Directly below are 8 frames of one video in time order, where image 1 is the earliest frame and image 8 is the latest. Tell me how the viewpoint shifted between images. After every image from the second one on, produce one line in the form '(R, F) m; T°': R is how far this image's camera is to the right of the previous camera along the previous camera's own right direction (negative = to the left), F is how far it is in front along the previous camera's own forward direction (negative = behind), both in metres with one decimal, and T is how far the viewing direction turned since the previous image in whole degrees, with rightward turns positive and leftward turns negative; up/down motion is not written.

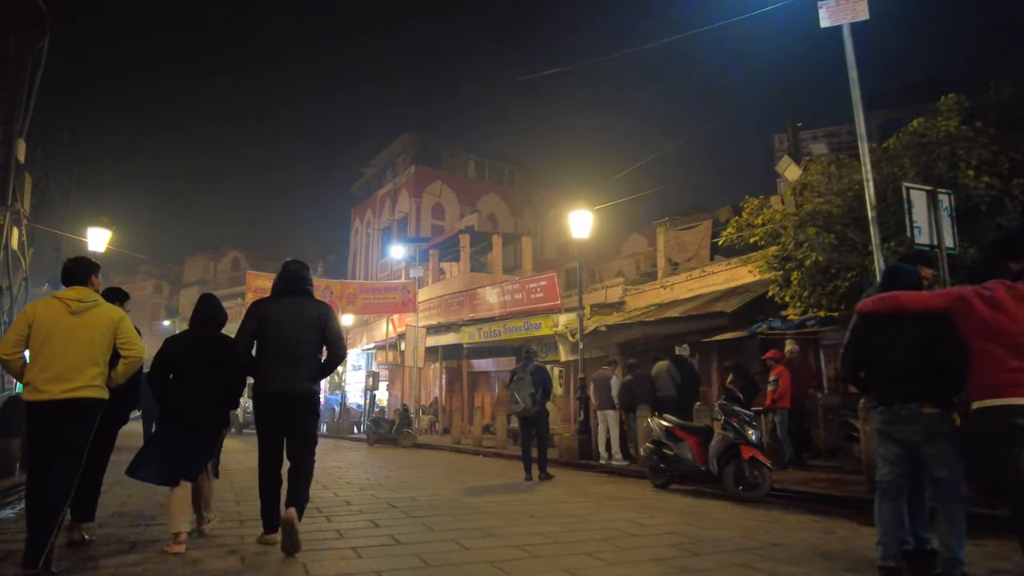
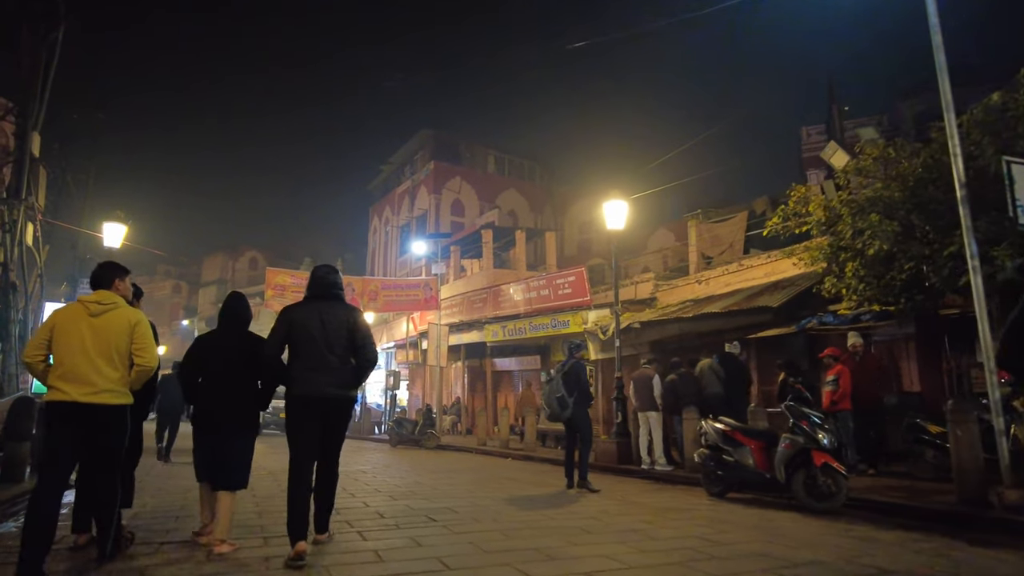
(-0.3, +0.6) m; -1°
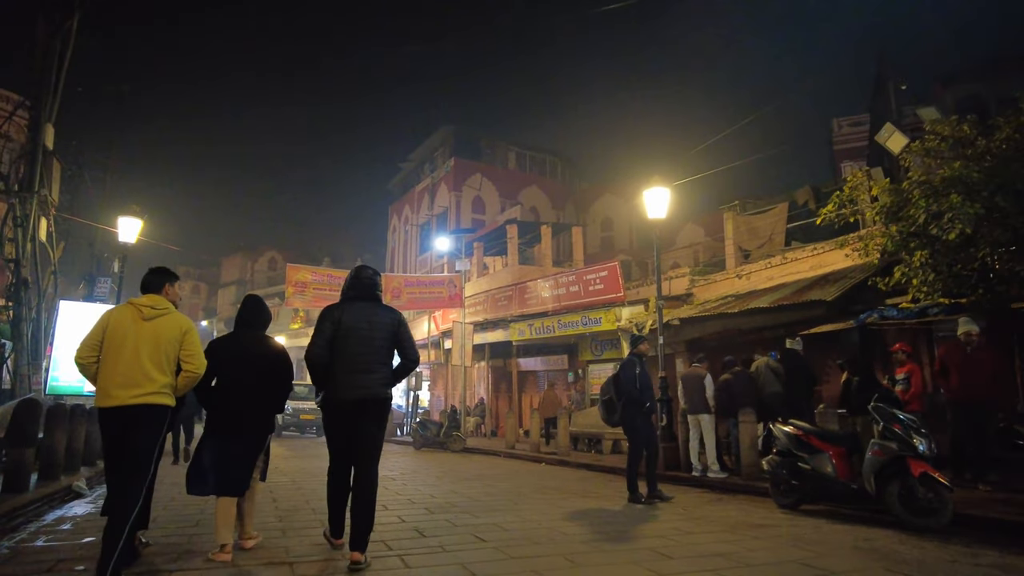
(-0.3, +0.7) m; -1°
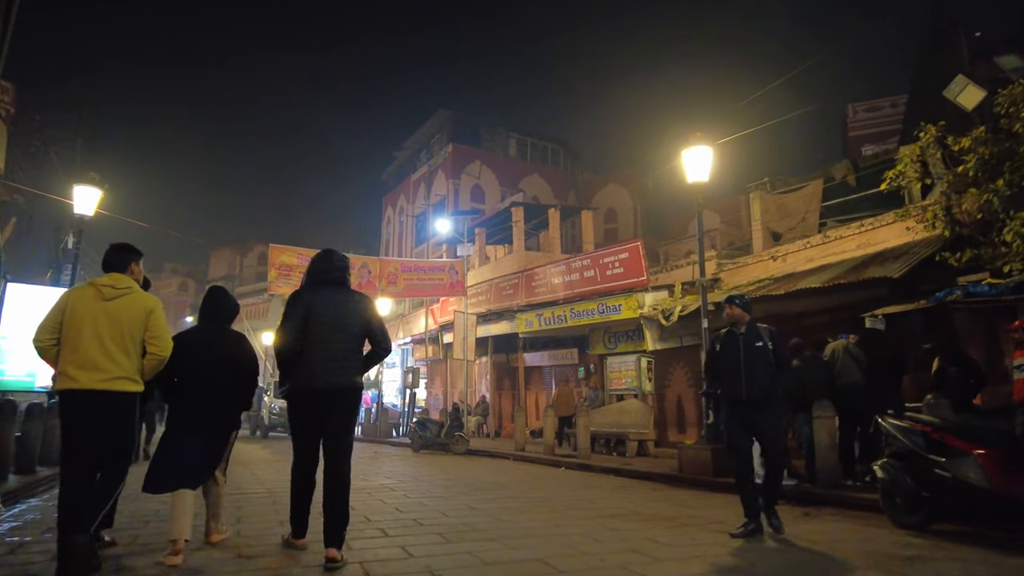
(-0.4, +1.6) m; +1°
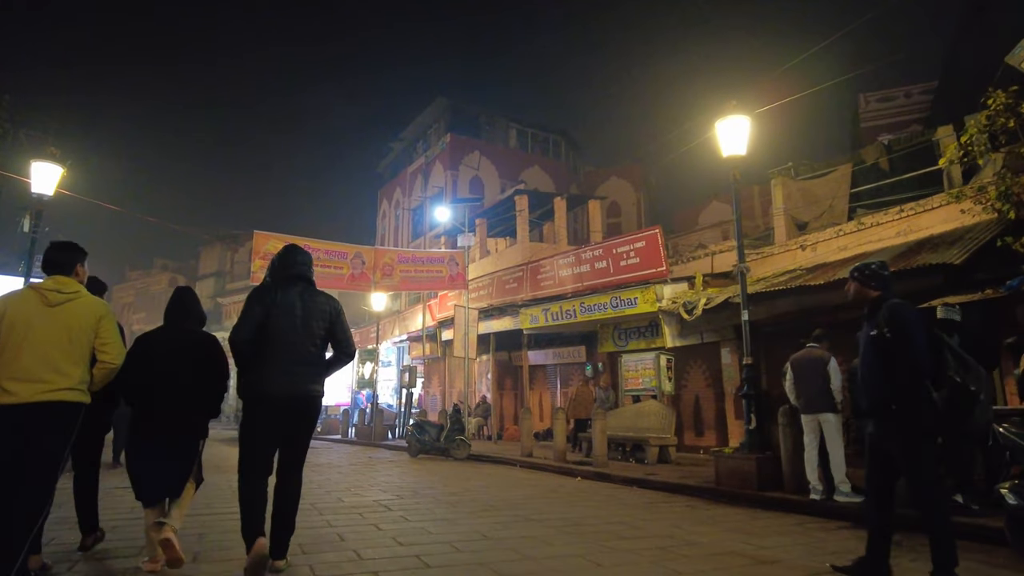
(-0.2, +1.2) m; 0°
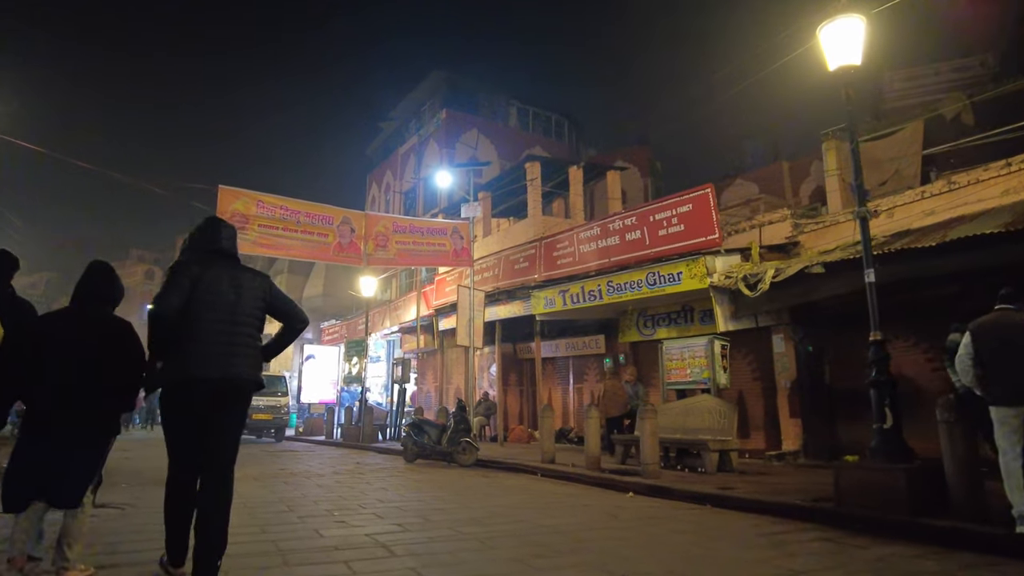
(-0.5, +2.3) m; +1°
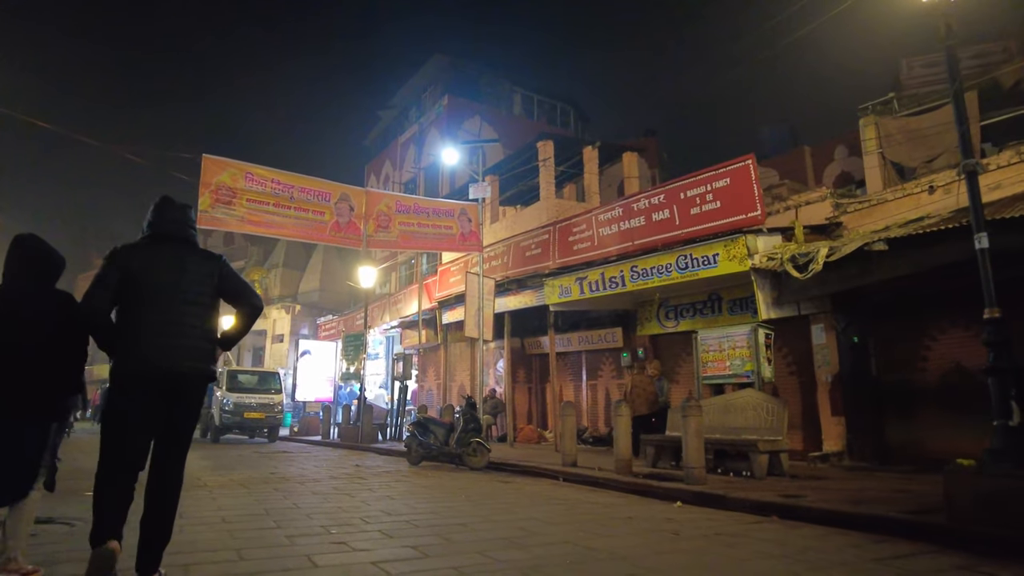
(-0.3, +1.1) m; 0°
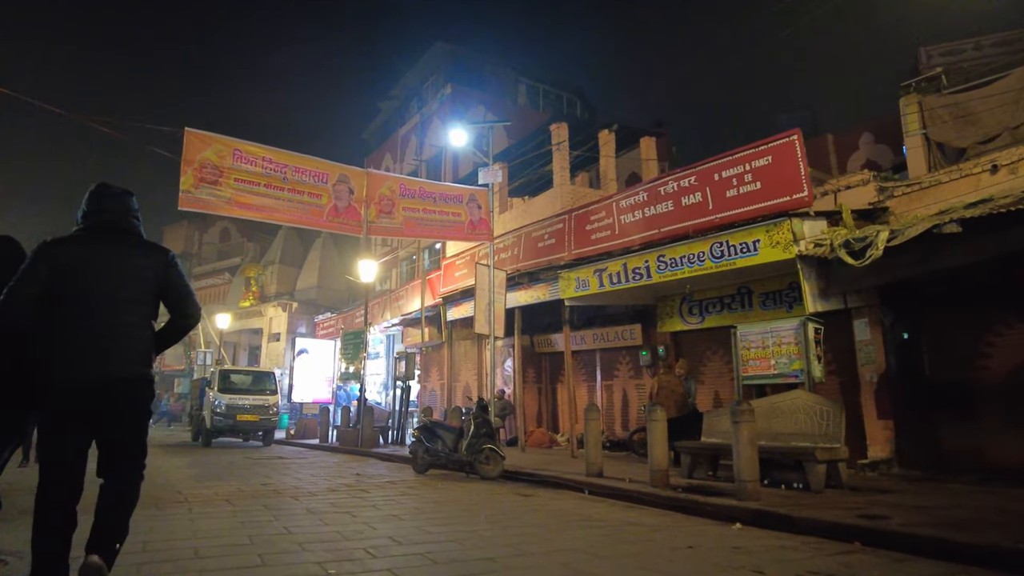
(-0.3, +1.0) m; 0°
